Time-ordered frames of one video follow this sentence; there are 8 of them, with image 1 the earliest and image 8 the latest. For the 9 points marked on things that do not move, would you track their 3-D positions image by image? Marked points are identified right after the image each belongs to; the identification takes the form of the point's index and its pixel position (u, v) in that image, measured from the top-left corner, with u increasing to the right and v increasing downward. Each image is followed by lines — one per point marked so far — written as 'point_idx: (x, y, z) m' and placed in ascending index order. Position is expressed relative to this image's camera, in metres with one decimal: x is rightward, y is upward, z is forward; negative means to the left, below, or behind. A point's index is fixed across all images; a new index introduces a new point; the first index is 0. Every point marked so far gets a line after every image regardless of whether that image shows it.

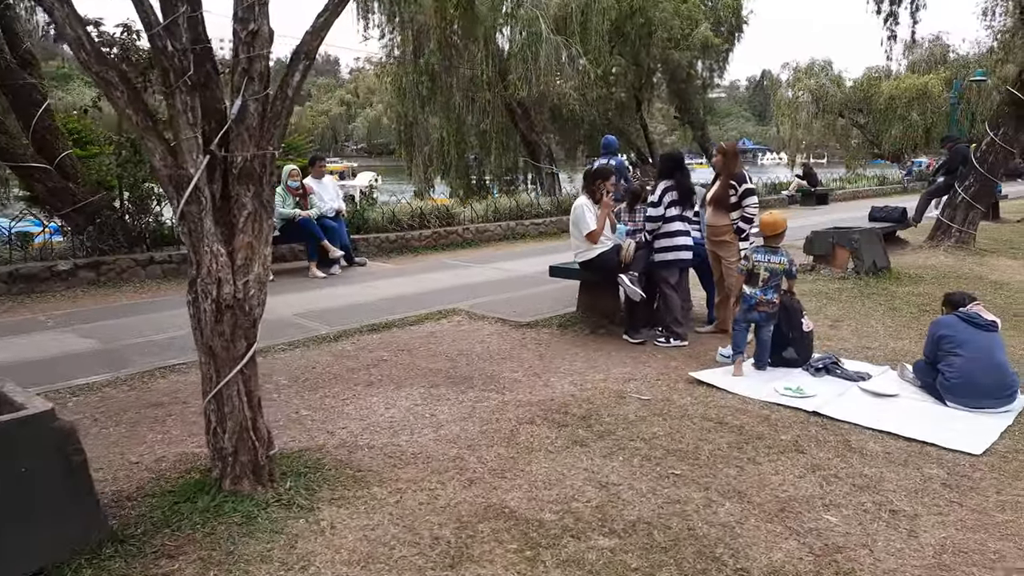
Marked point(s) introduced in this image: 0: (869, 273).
0: (+4.4, +0.2, +8.7) m
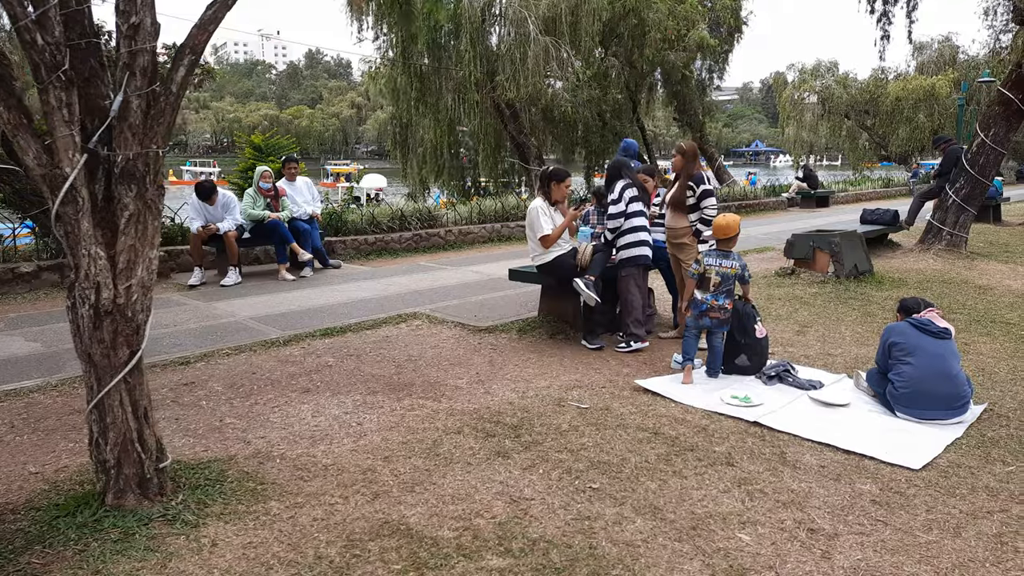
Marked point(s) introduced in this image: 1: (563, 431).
0: (+4.0, +0.1, +8.5) m
1: (+0.3, -0.8, +3.9) m
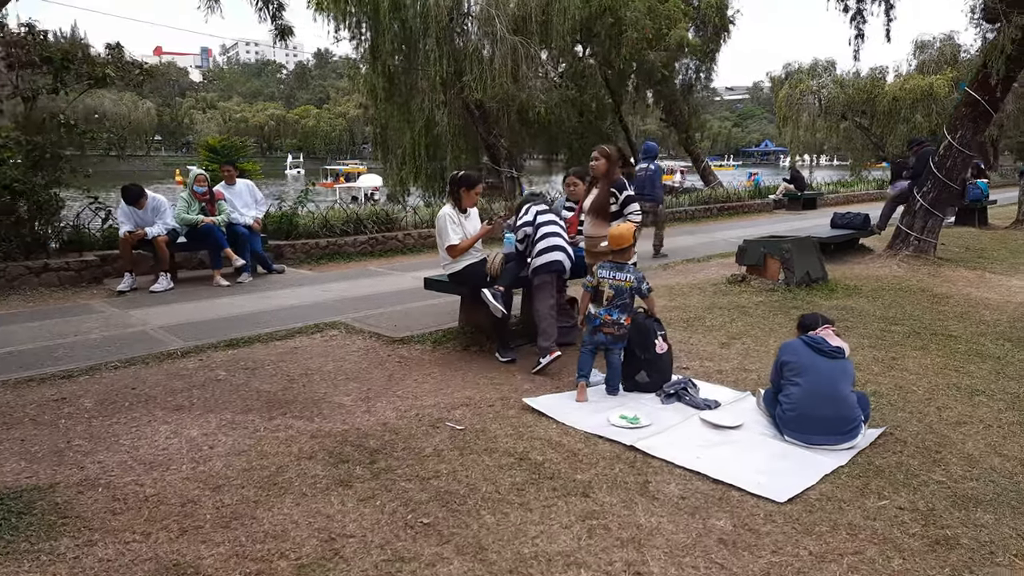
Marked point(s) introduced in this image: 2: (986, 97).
0: (+3.3, 0.0, +8.3) m
1: (-0.5, -0.9, +3.7) m
2: (+6.6, +2.7, +9.9) m
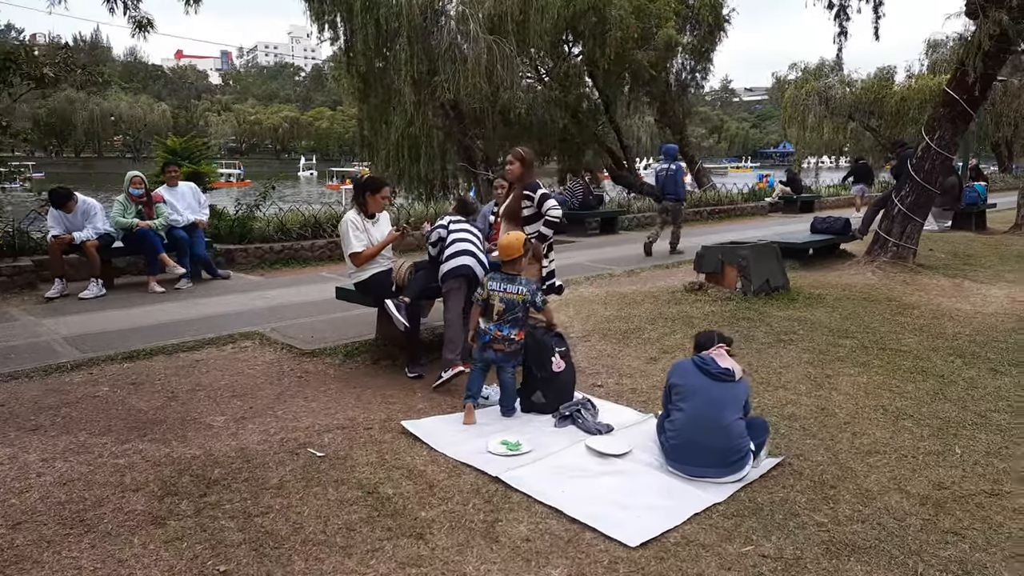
0: (+2.7, -0.1, +7.9) m
1: (-1.2, -1.0, +3.4) m
2: (+6.0, +2.5, +9.4) m
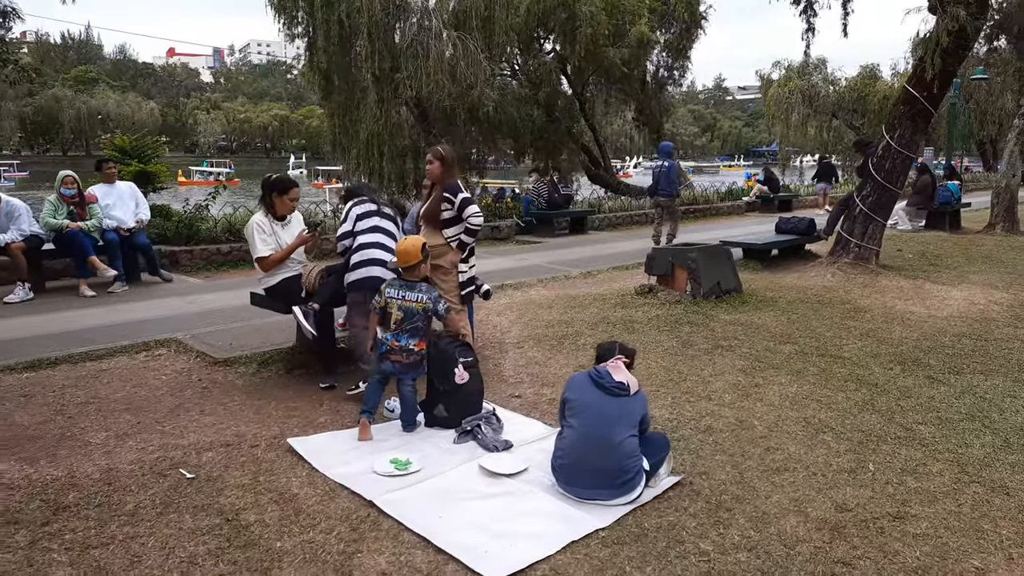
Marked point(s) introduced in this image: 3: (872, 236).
0: (+2.1, -0.1, +7.7) m
1: (-1.8, -1.0, +3.2) m
2: (+5.3, +2.5, +9.2) m
3: (+4.9, +0.7, +9.8) m
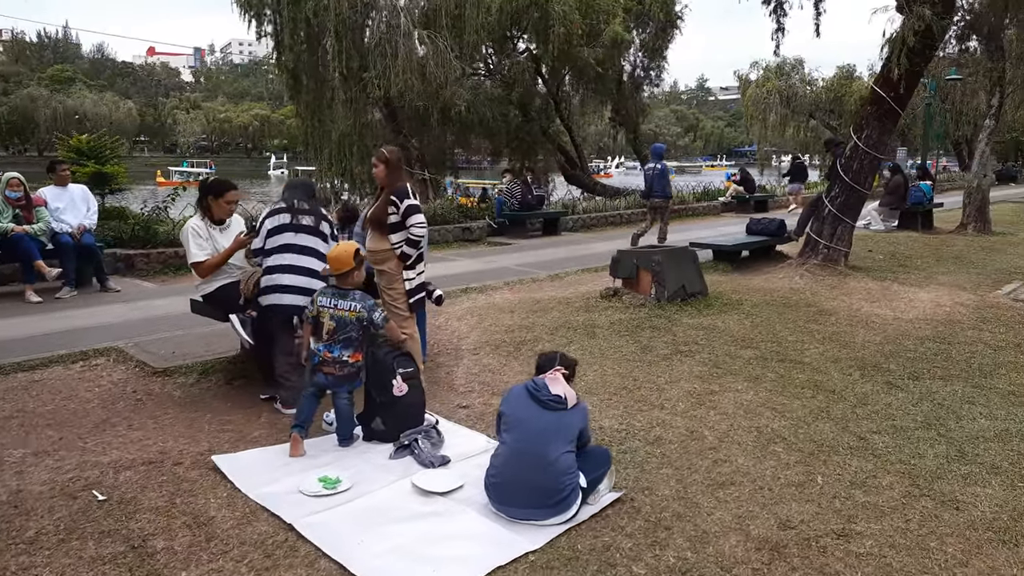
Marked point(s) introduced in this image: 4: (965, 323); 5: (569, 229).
0: (+1.7, -0.1, +7.5) m
1: (-2.1, -1.1, +2.9) m
2: (+4.9, +2.5, +9.2) m
3: (+4.5, +0.7, +9.7) m
4: (+4.5, -0.4, +7.1) m
5: (+1.2, +1.3, +15.5) m
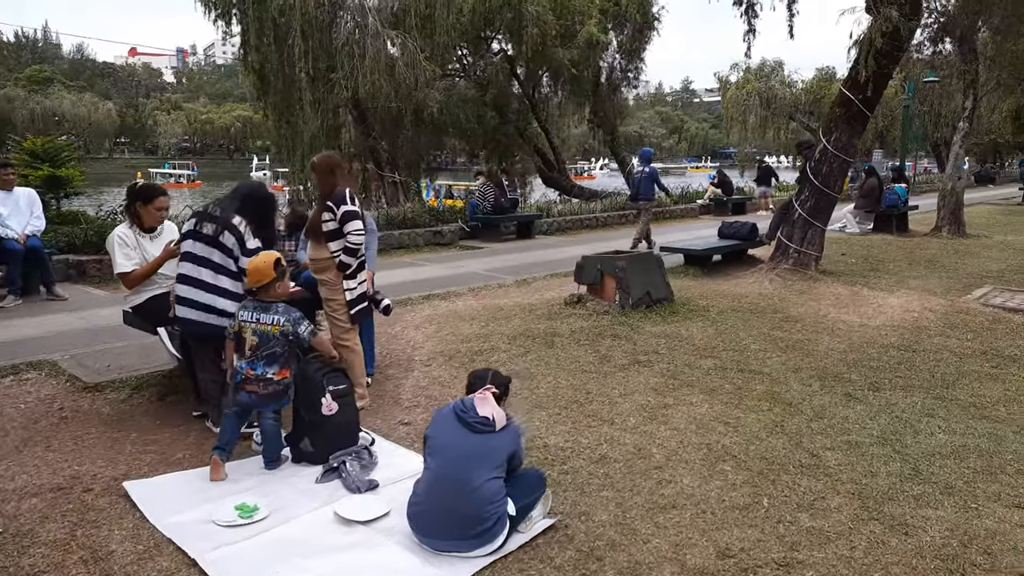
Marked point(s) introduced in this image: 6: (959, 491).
0: (+1.3, -0.2, +7.4) m
1: (-2.4, -1.1, +2.7) m
2: (+4.4, +2.4, +9.1) m
3: (+4.0, +0.6, +9.6) m
4: (+4.1, -0.4, +7.0) m
5: (+0.7, +1.2, +15.3) m
6: (+2.2, -1.0, +3.5) m
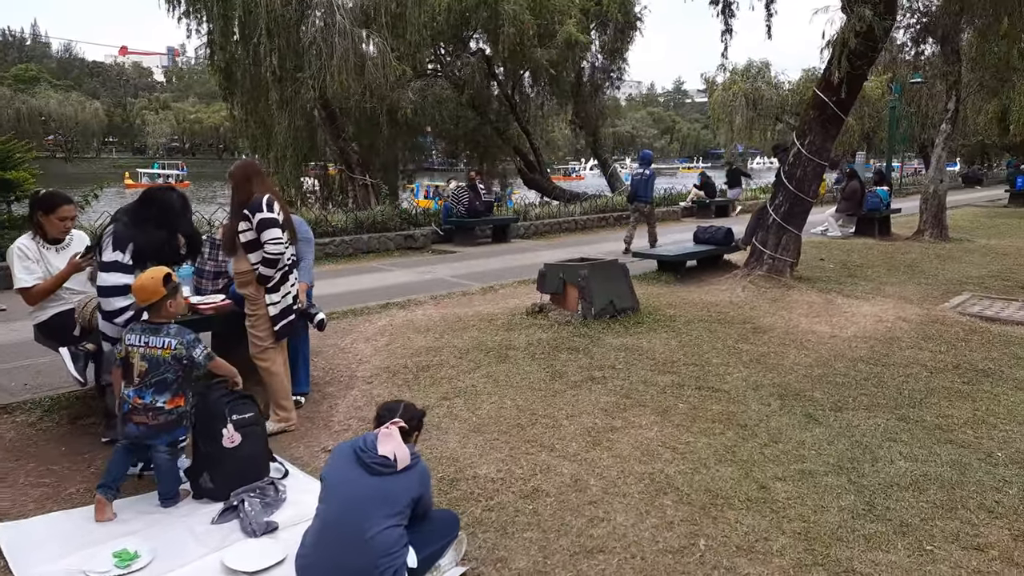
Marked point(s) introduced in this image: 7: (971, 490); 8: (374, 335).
0: (+0.9, -0.3, +7.1) m
1: (-2.7, -1.2, +2.4) m
2: (+4.0, +2.3, +8.8) m
3: (+3.6, +0.5, +9.3) m
4: (+3.7, -0.5, +6.7) m
5: (+0.2, +1.1, +15.0) m
6: (+1.8, -1.1, +3.2) m
7: (+2.3, -1.0, +3.6) m
8: (-1.3, -0.4, +6.8) m
